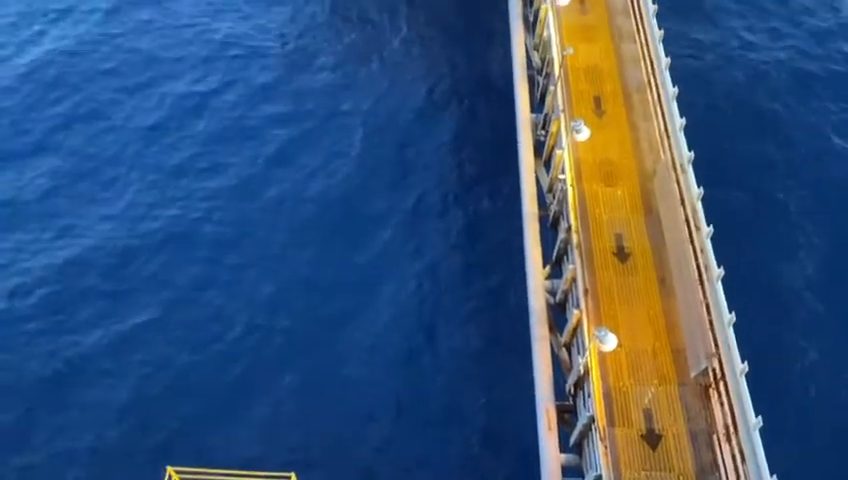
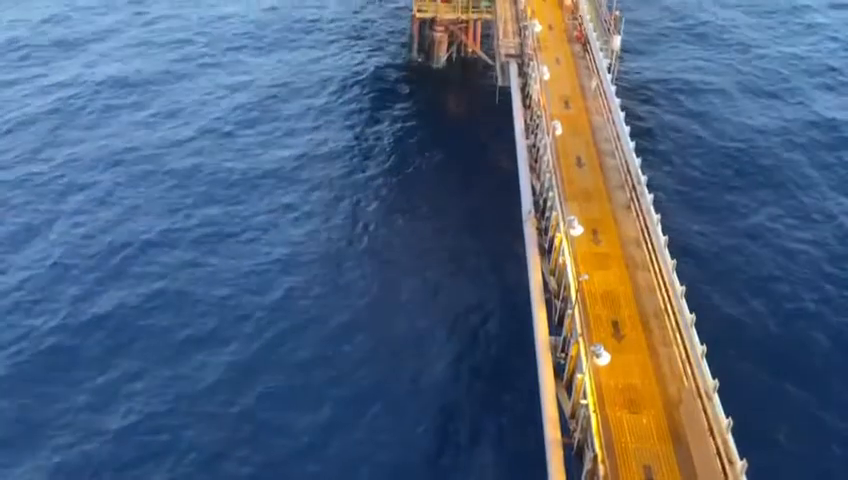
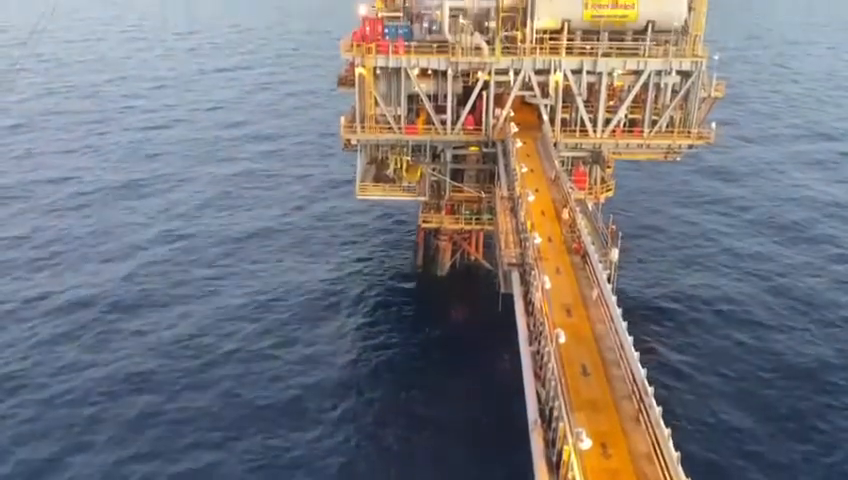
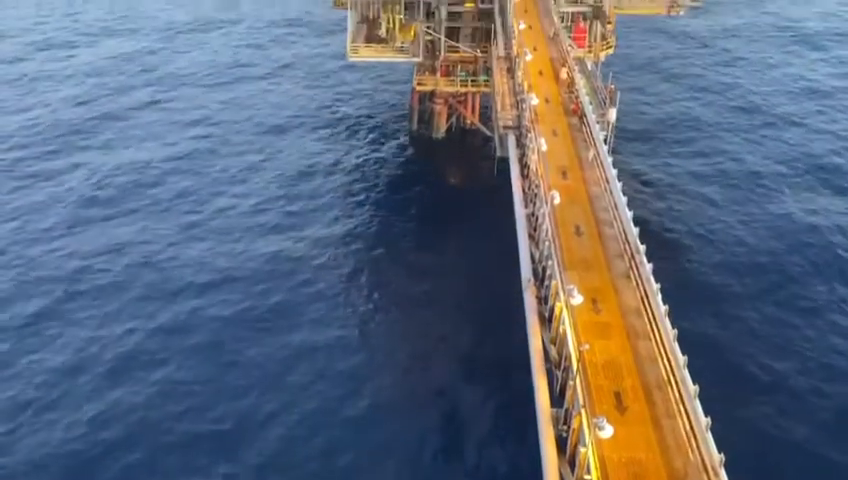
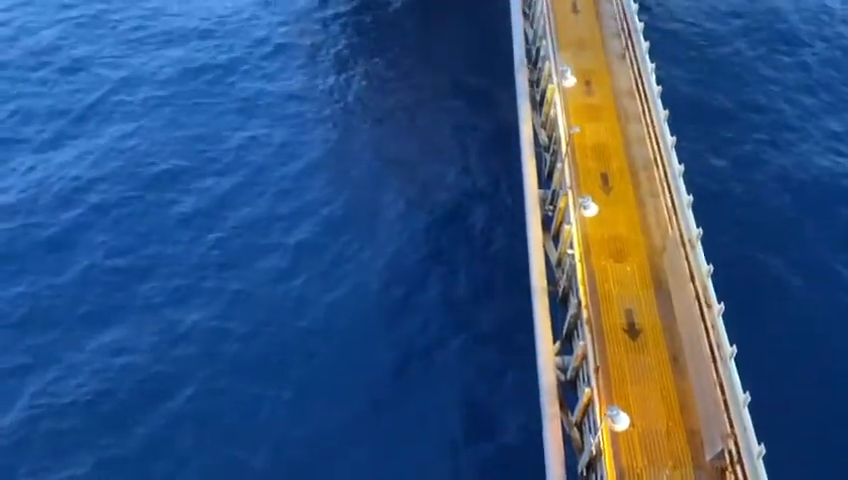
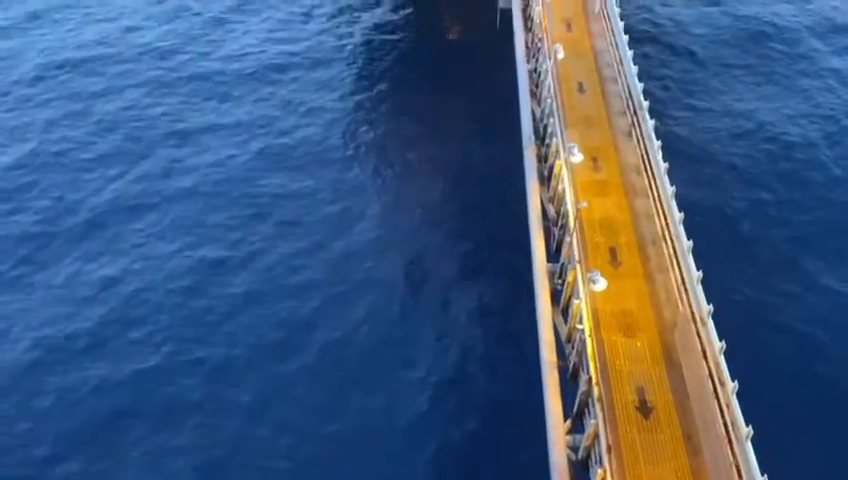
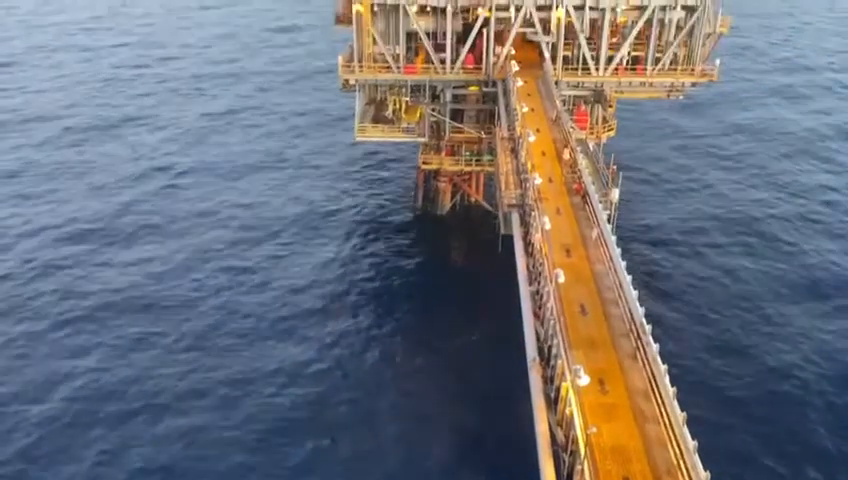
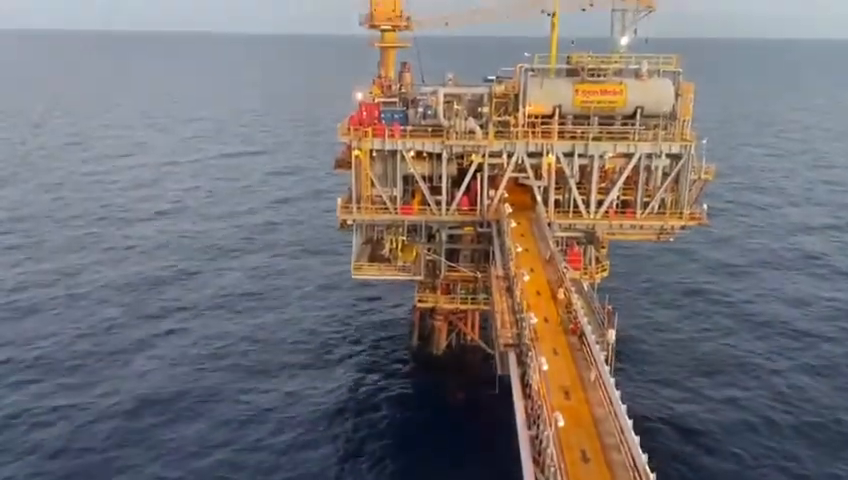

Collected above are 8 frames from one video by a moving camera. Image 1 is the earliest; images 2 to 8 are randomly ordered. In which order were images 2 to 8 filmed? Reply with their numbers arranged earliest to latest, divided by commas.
5, 6, 2, 4, 7, 3, 8
